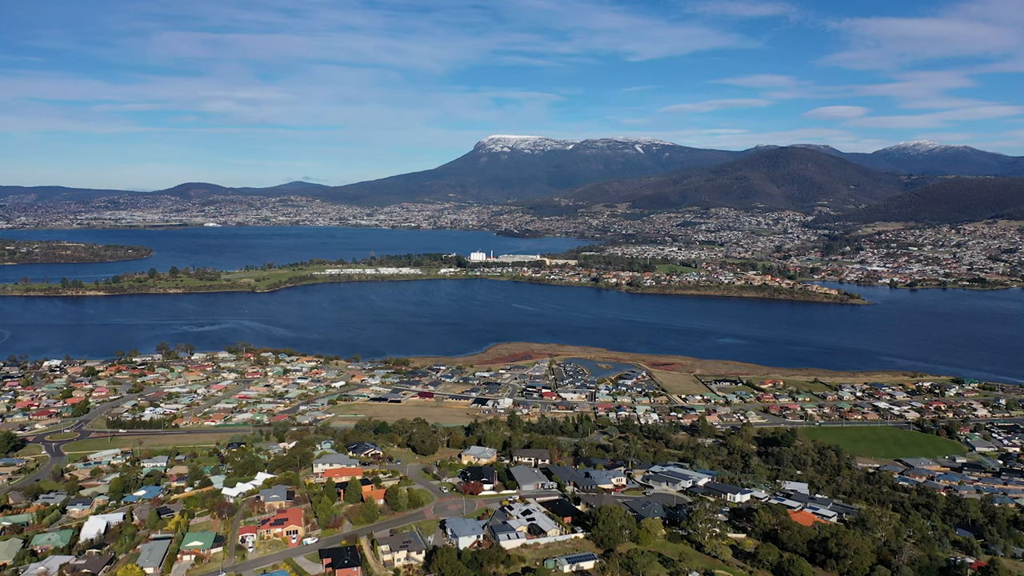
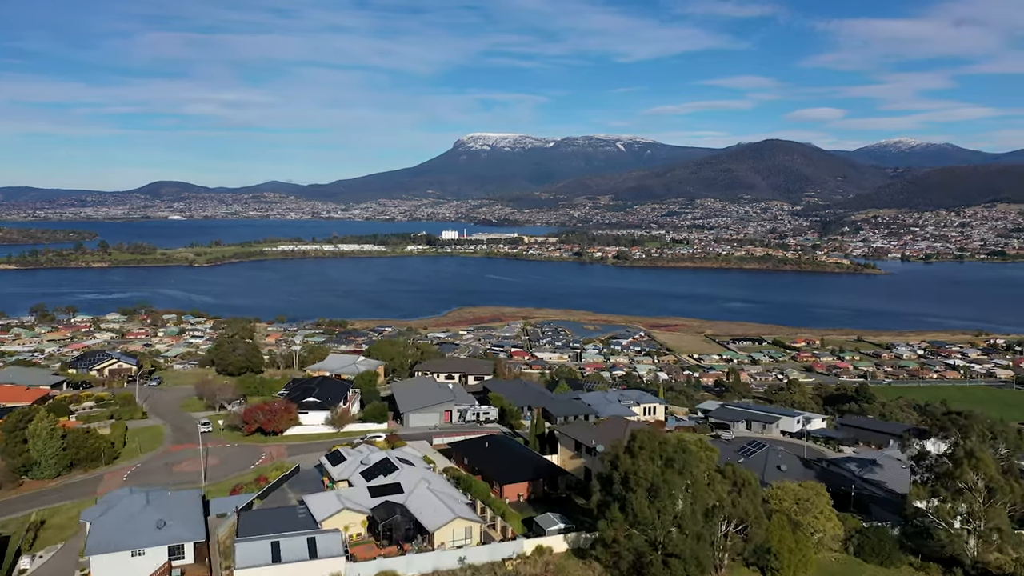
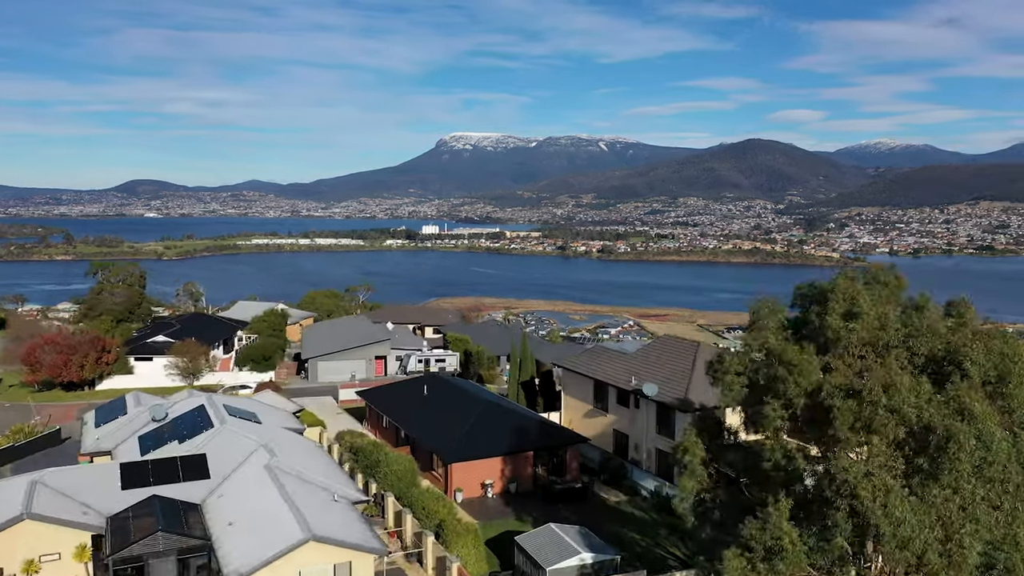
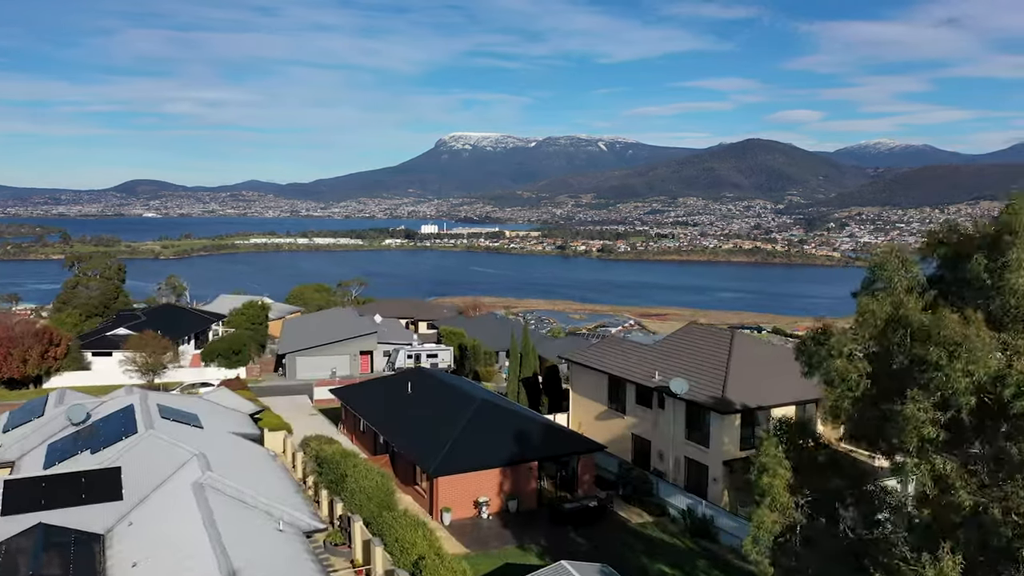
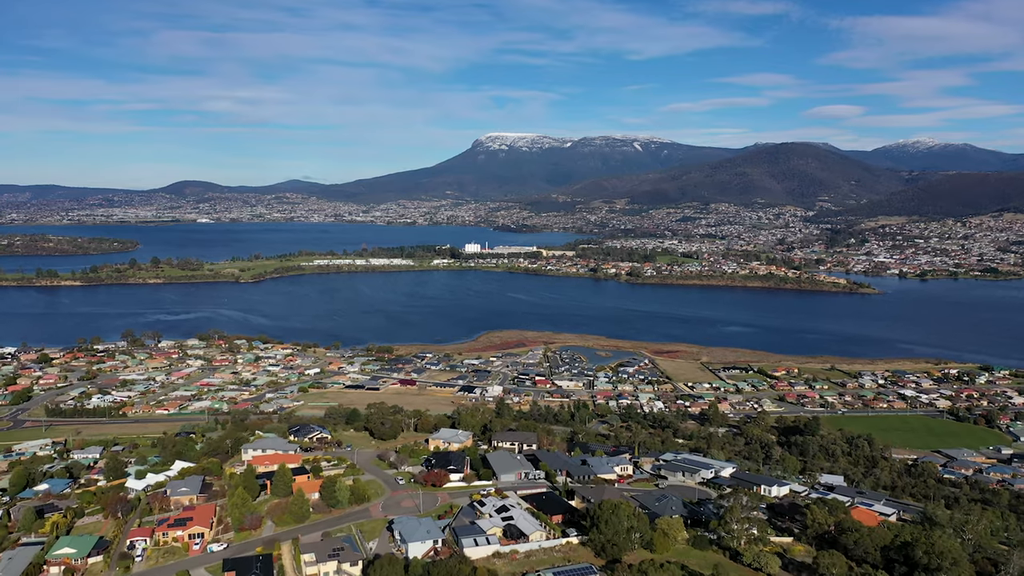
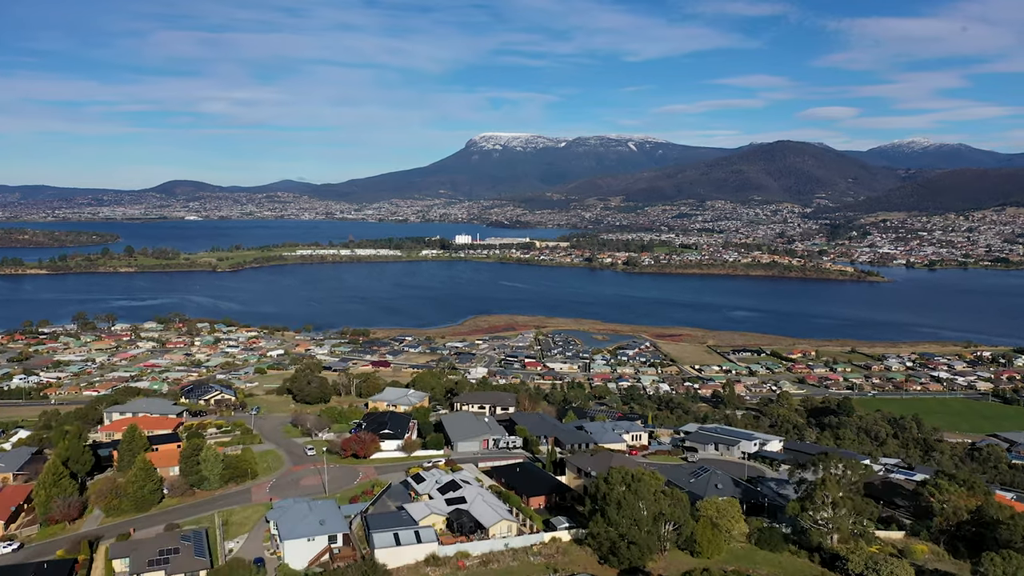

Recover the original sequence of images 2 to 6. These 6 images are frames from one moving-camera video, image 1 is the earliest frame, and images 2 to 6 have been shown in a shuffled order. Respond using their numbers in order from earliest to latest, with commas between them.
5, 6, 2, 3, 4
